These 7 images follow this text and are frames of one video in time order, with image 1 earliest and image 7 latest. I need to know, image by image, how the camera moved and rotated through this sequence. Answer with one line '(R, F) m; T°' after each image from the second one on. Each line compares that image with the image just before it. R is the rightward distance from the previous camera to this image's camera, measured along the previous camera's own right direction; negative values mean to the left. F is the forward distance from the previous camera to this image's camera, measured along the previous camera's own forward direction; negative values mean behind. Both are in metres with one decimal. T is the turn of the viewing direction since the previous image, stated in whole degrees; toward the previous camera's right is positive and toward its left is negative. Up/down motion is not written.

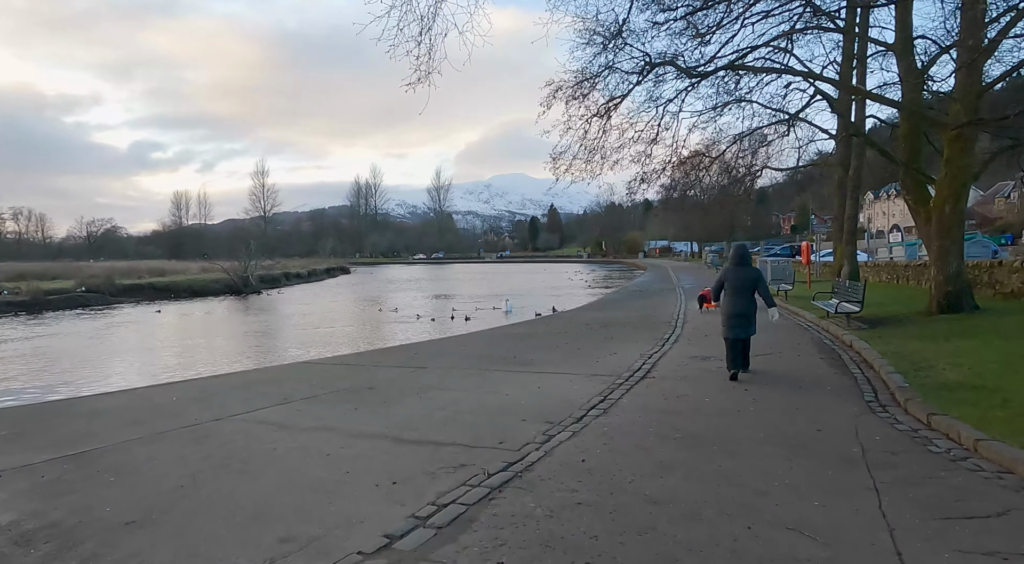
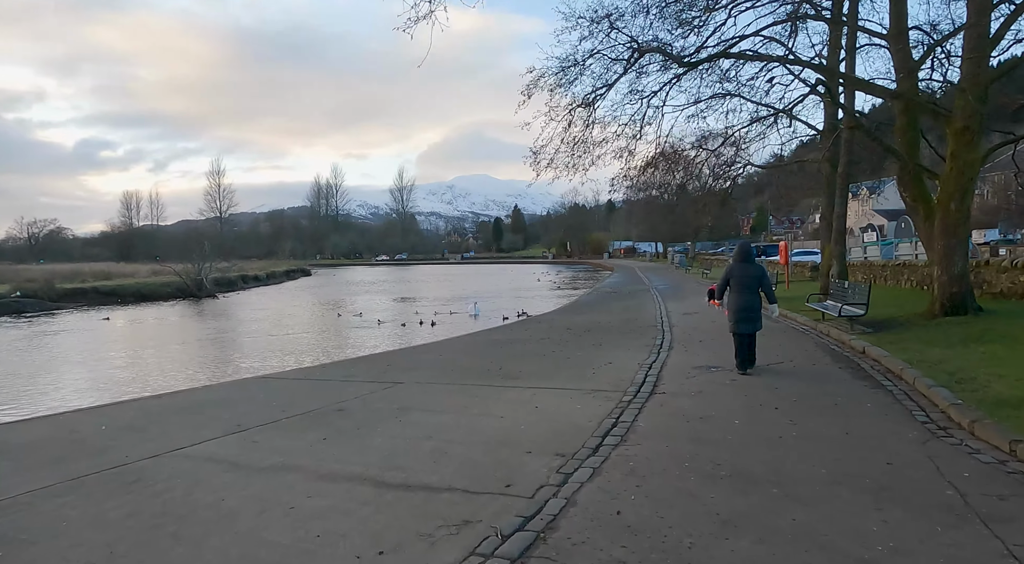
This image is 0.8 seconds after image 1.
(-0.3, +1.1) m; +3°
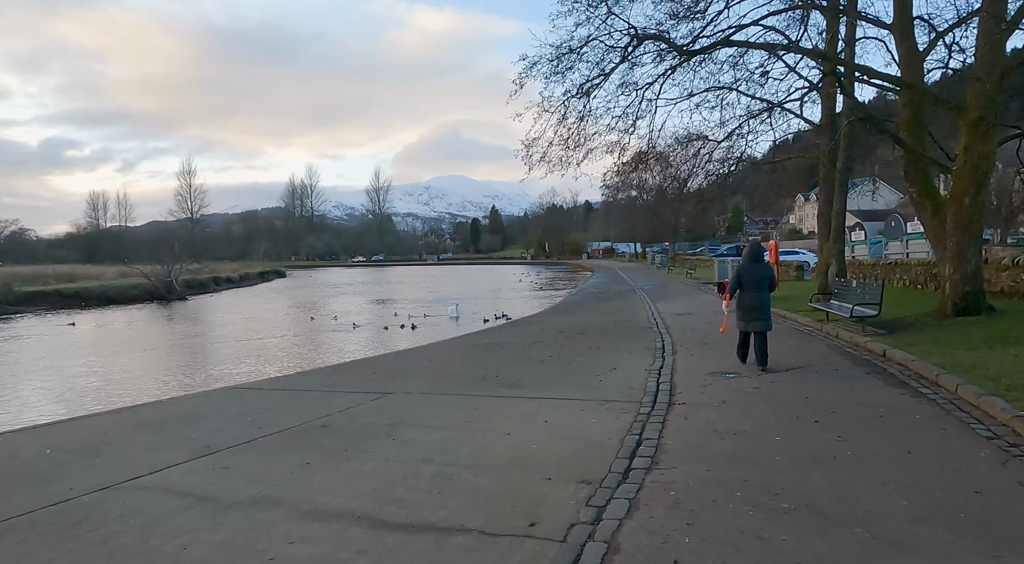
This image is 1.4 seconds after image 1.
(-0.3, +0.8) m; +2°
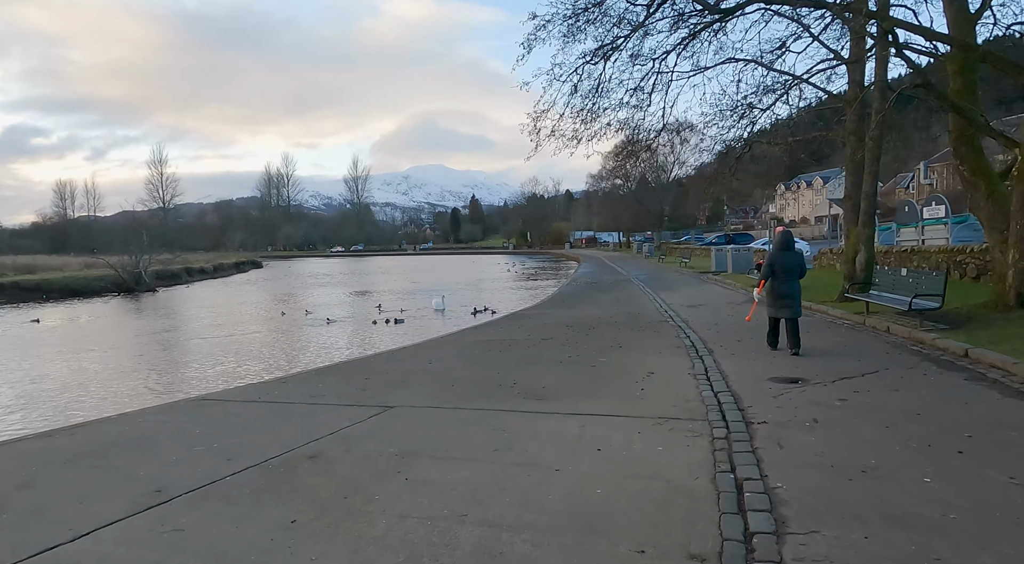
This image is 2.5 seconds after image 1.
(-0.5, +1.4) m; +2°
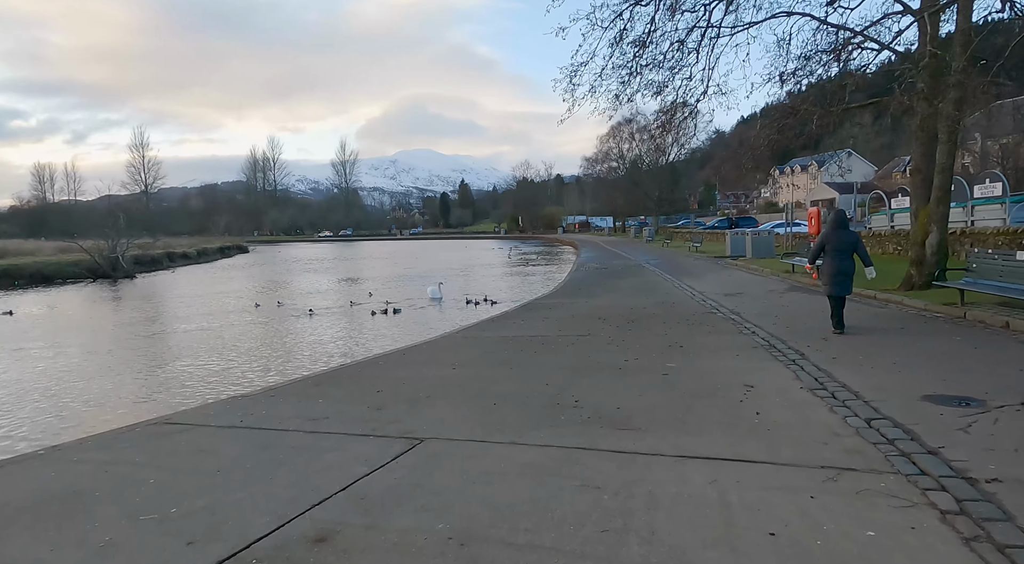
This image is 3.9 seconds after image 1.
(-0.7, +1.9) m; +1°
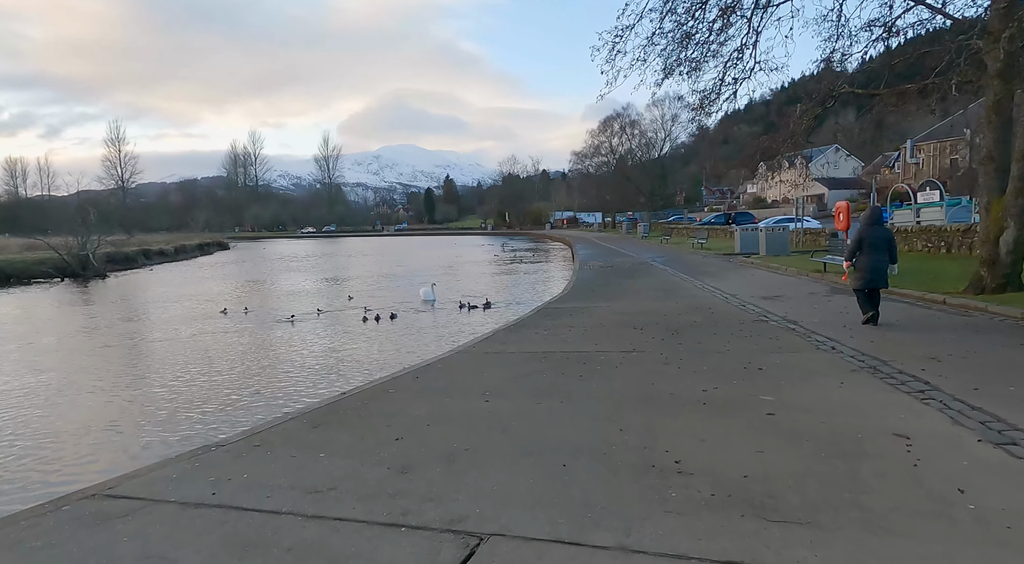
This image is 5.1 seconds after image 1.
(-0.6, +1.7) m; +1°
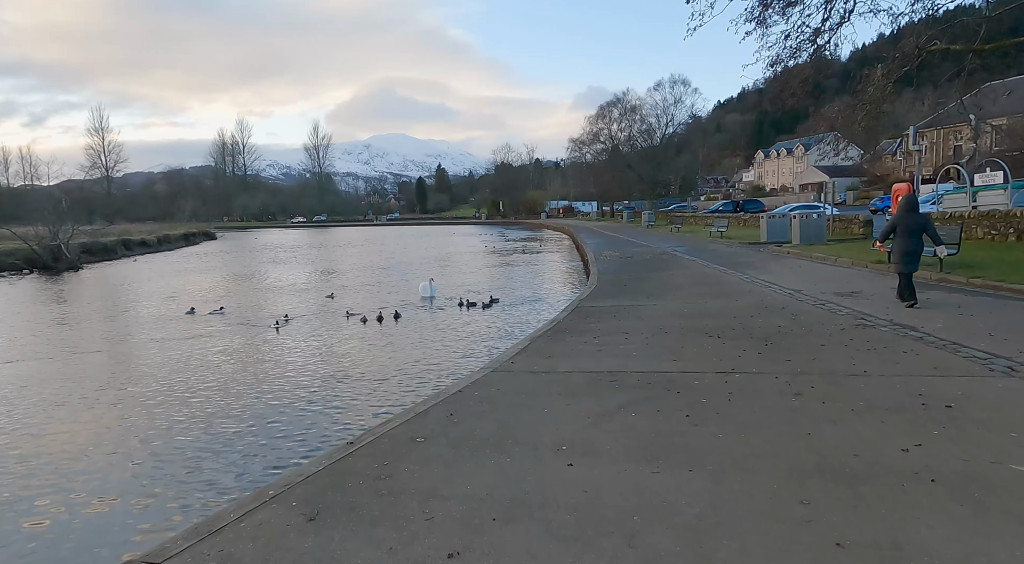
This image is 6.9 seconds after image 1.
(-0.7, +2.2) m; +1°
